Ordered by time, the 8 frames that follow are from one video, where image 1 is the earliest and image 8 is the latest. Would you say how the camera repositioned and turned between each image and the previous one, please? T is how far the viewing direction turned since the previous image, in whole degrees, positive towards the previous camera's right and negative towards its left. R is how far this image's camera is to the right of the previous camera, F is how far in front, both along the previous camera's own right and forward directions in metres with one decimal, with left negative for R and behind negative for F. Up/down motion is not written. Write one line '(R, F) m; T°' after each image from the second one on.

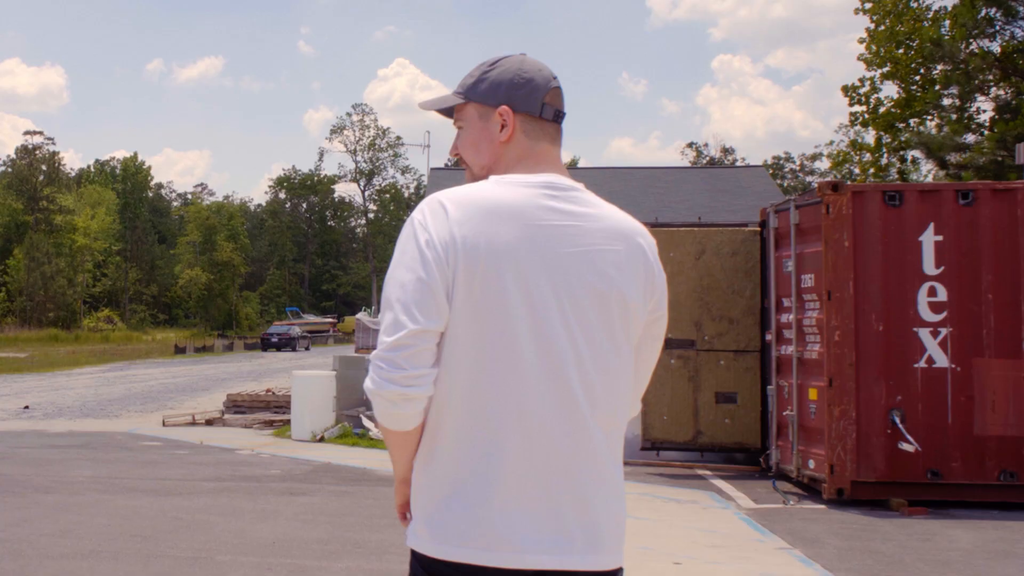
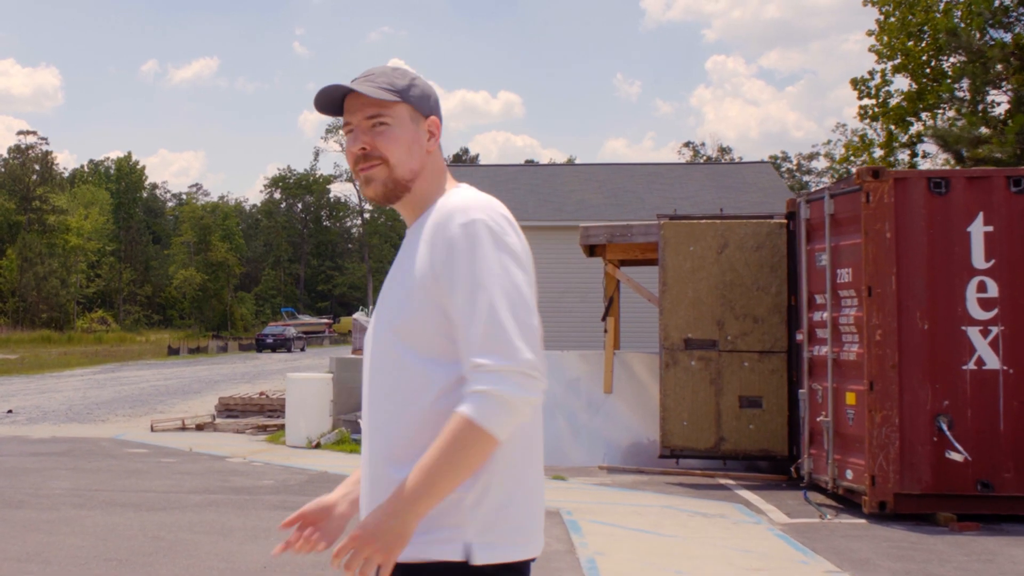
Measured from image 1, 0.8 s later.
(-0.1, +0.7) m; 0°
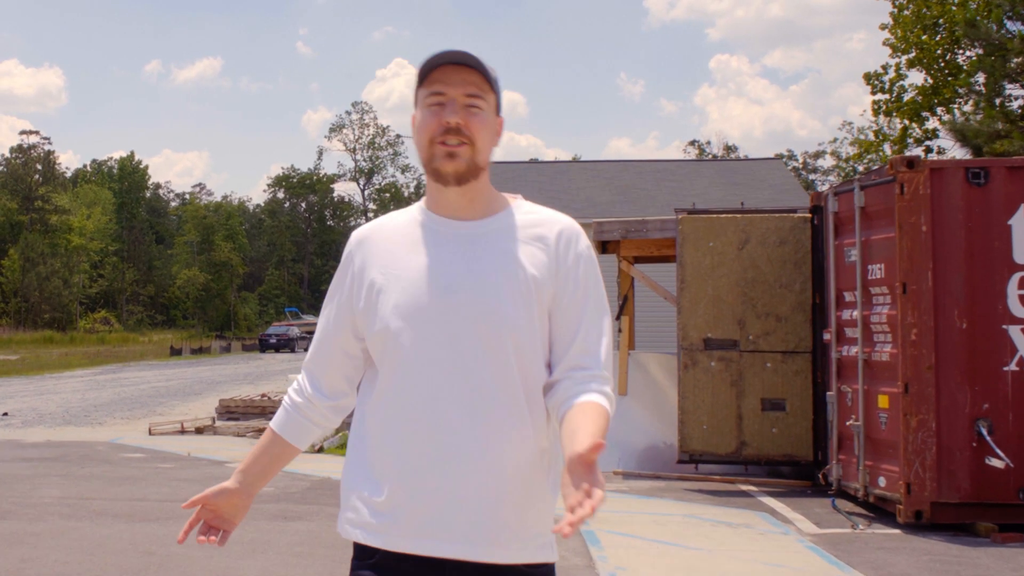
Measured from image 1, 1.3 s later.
(-0.1, +0.4) m; 0°
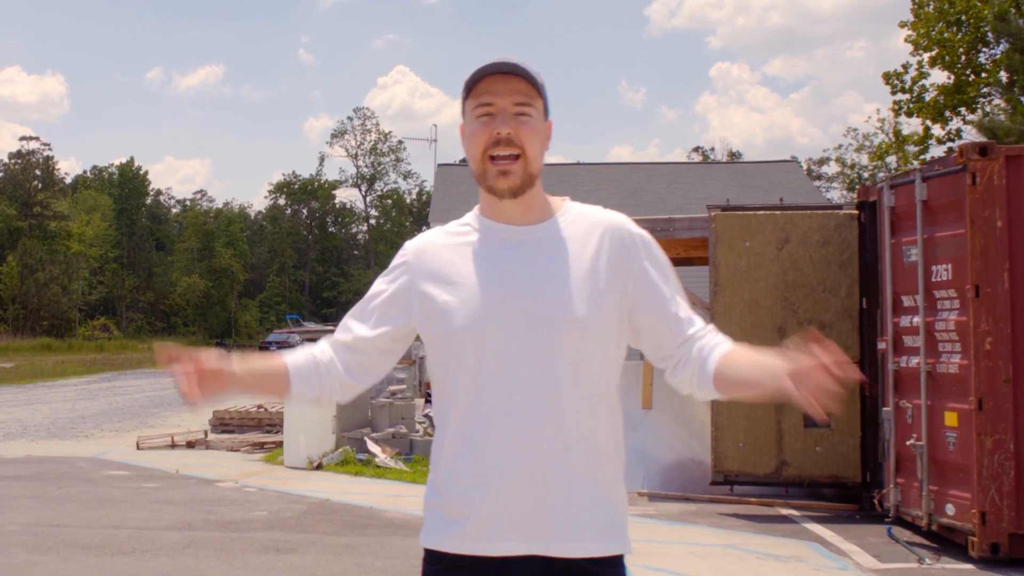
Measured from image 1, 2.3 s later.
(-0.1, +0.9) m; 0°
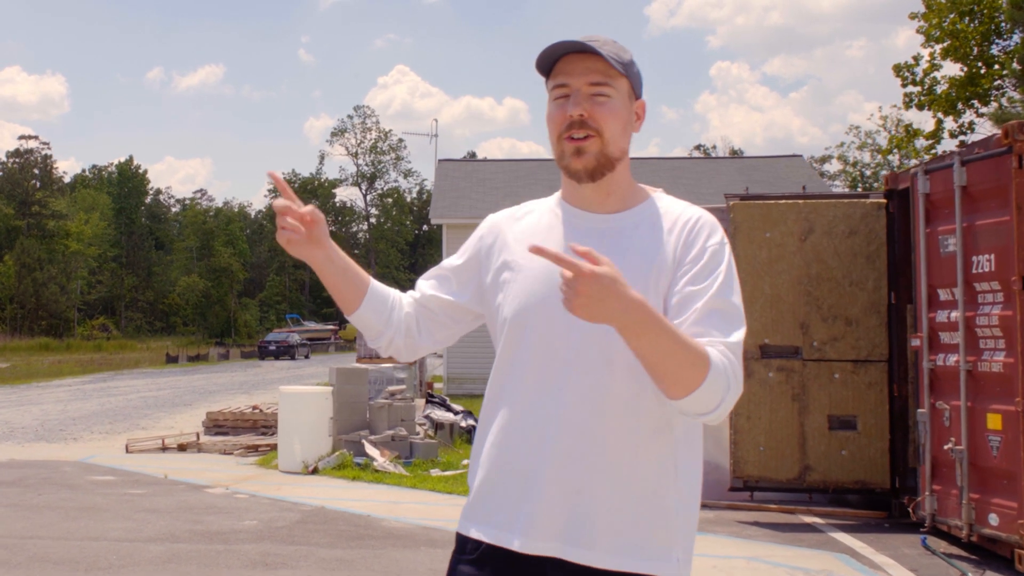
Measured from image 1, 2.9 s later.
(0.0, +0.5) m; 0°
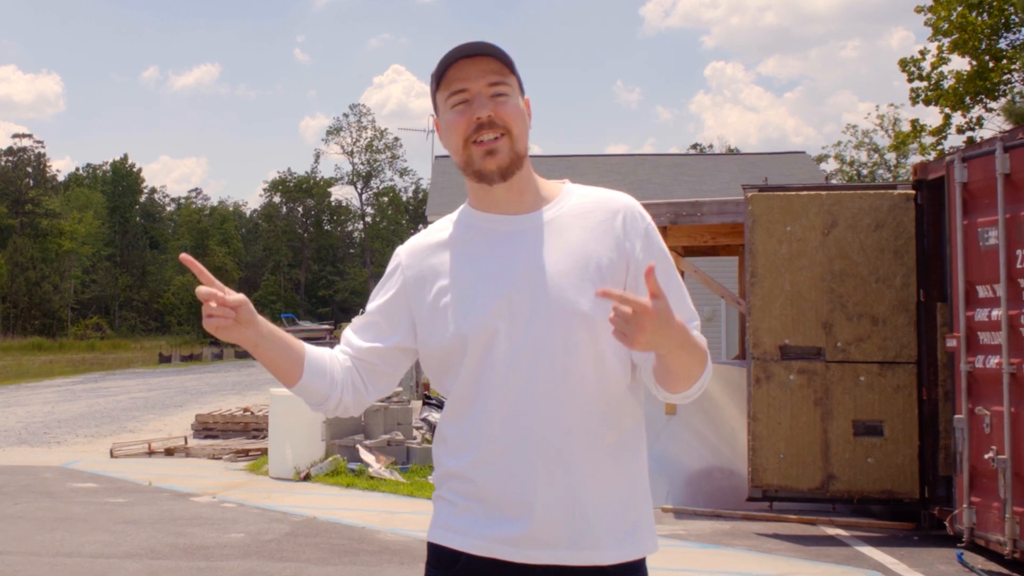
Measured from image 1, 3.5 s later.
(-0.1, +0.5) m; 0°
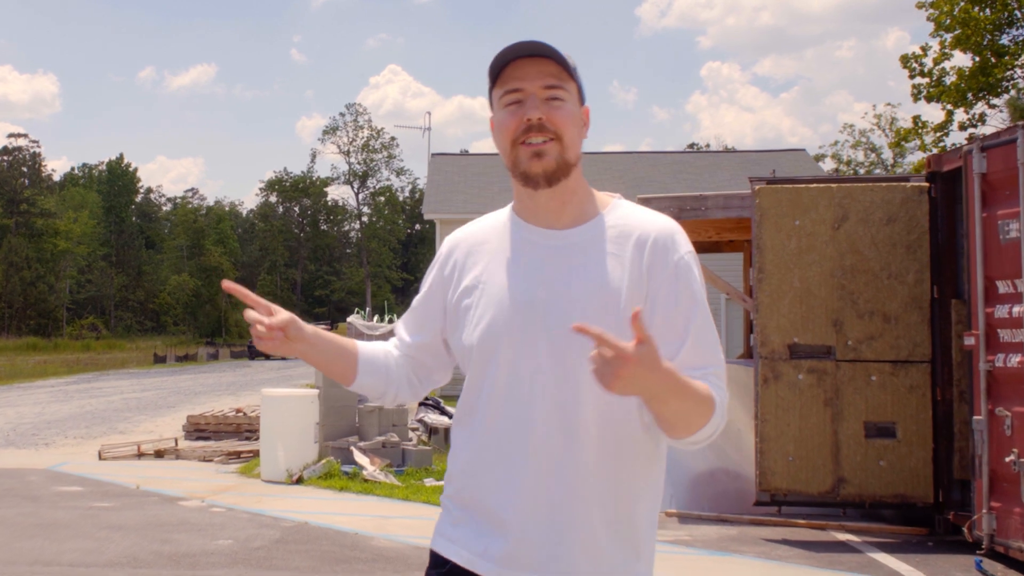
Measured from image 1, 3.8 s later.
(0.0, +0.3) m; 0°
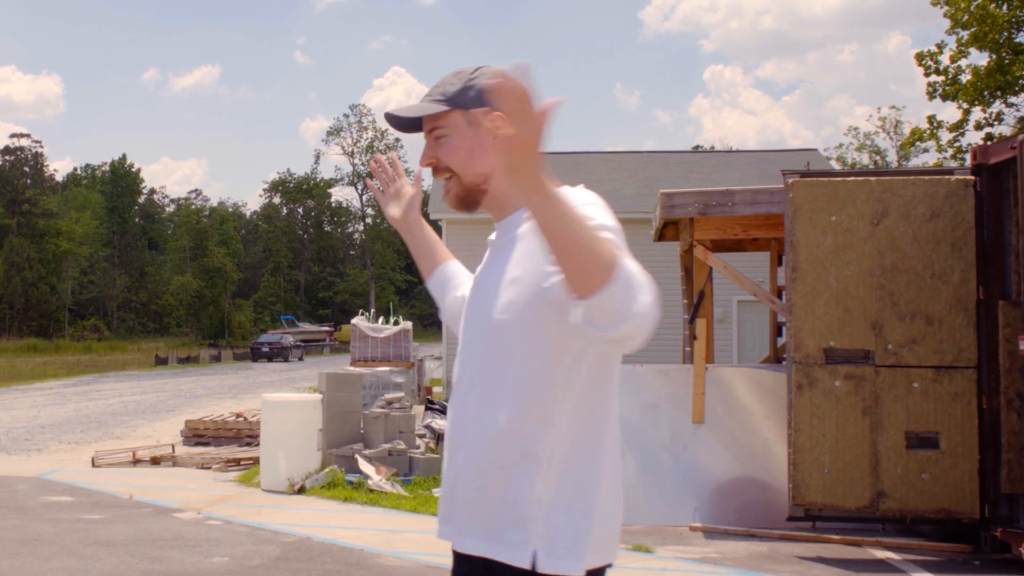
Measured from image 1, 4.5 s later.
(-0.1, +0.5) m; 0°
